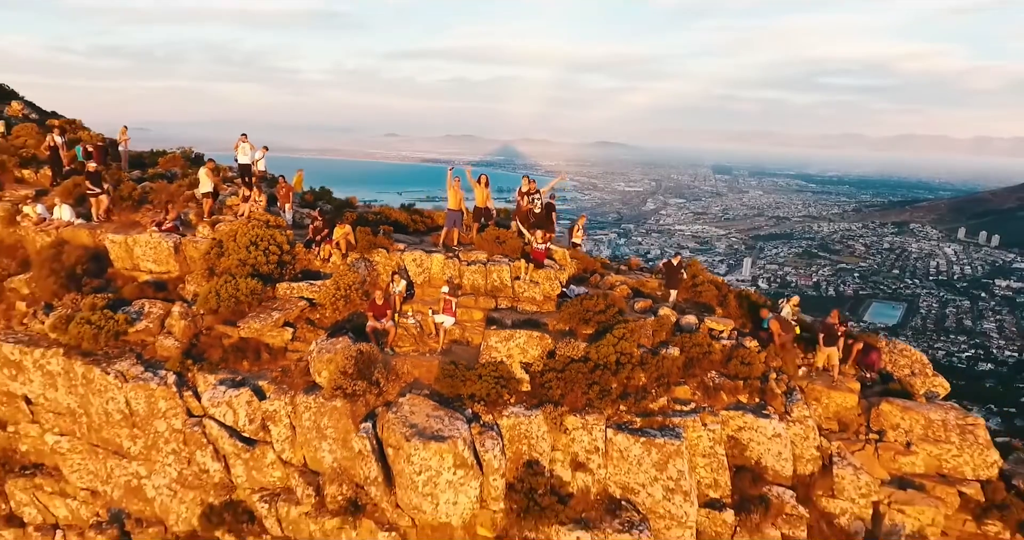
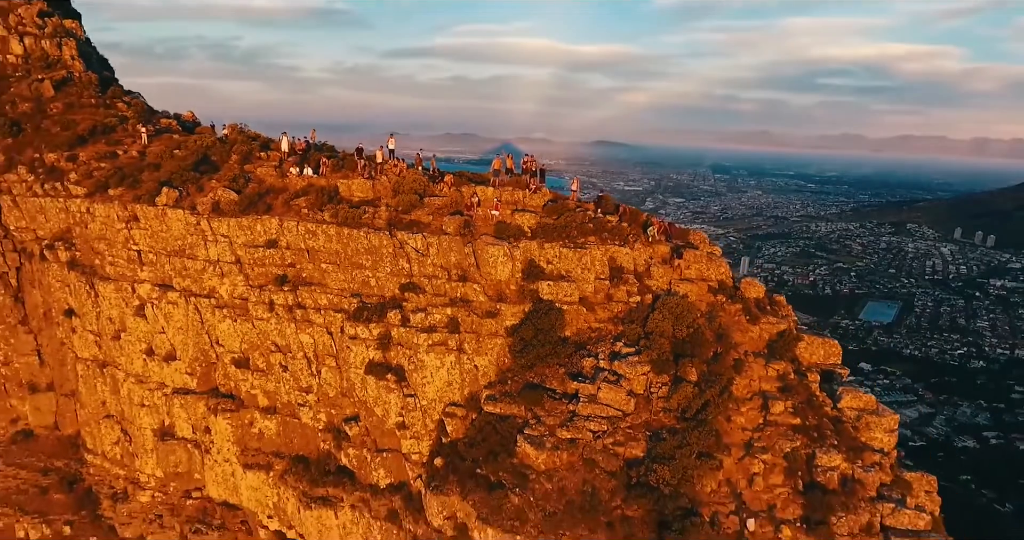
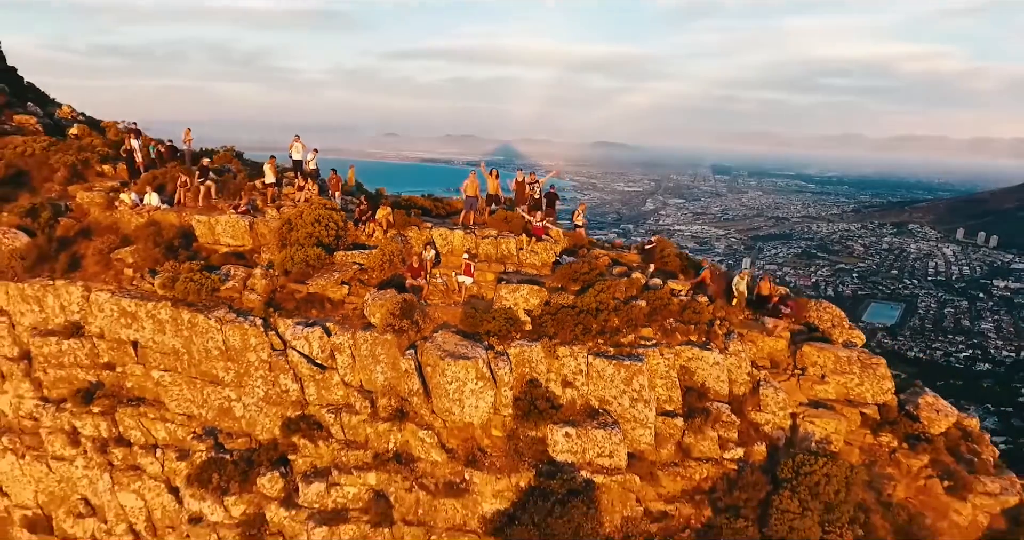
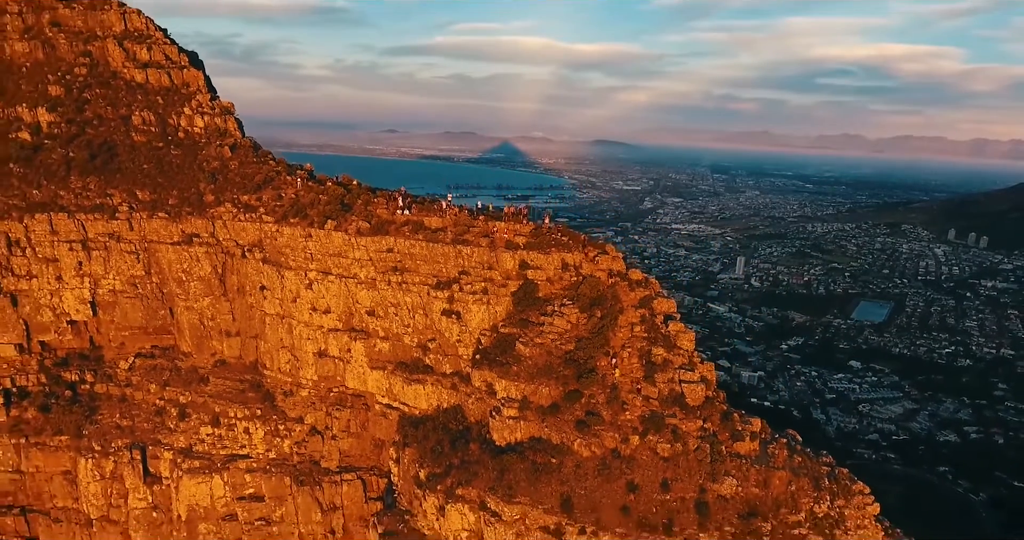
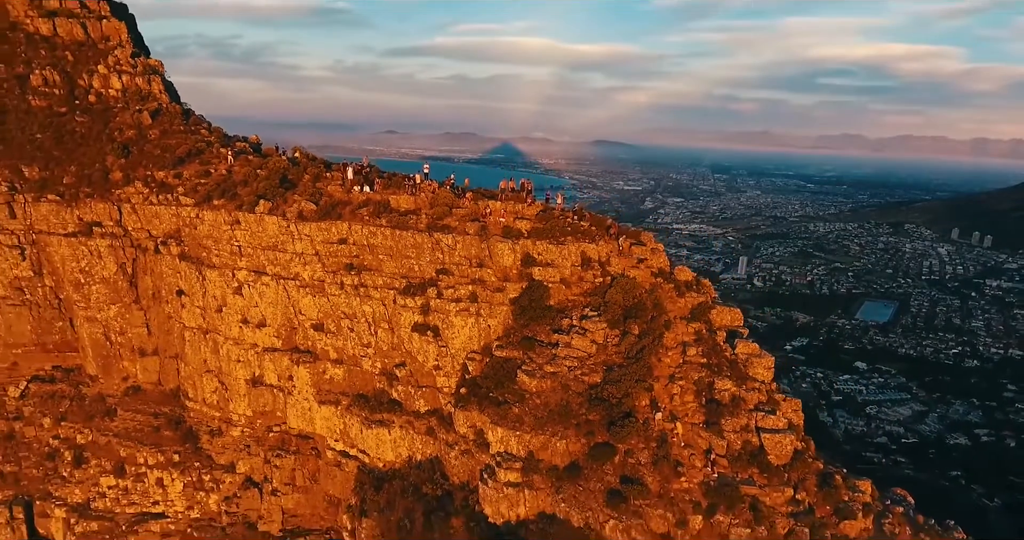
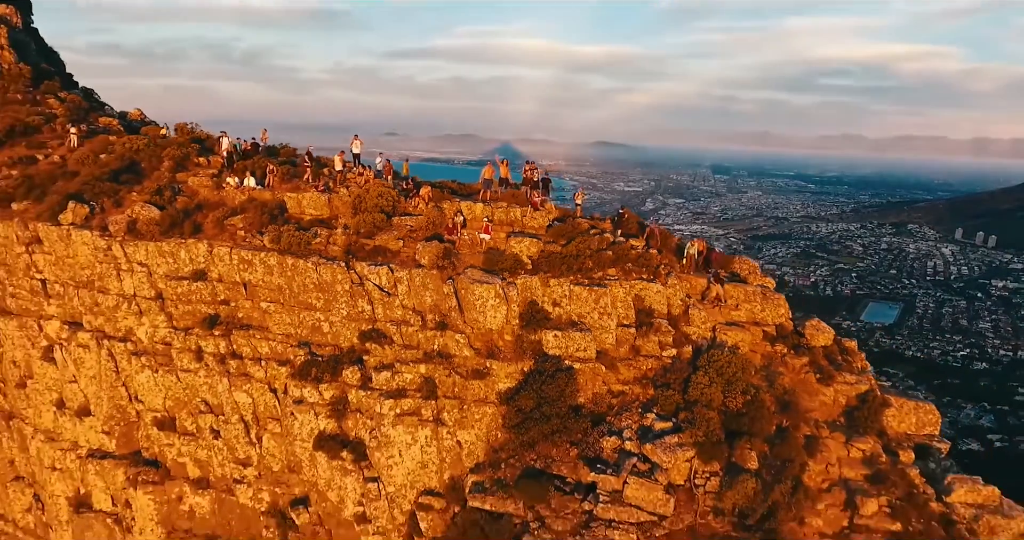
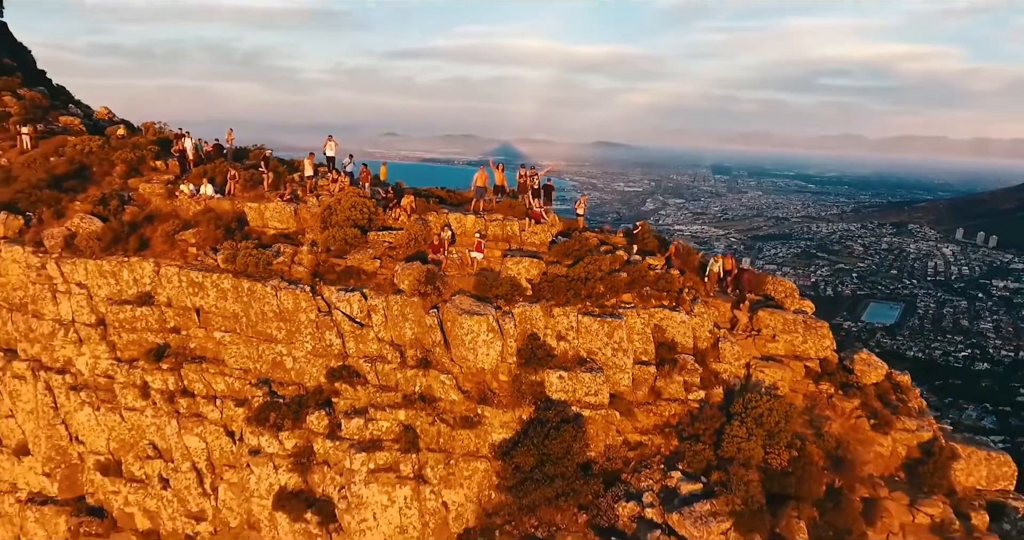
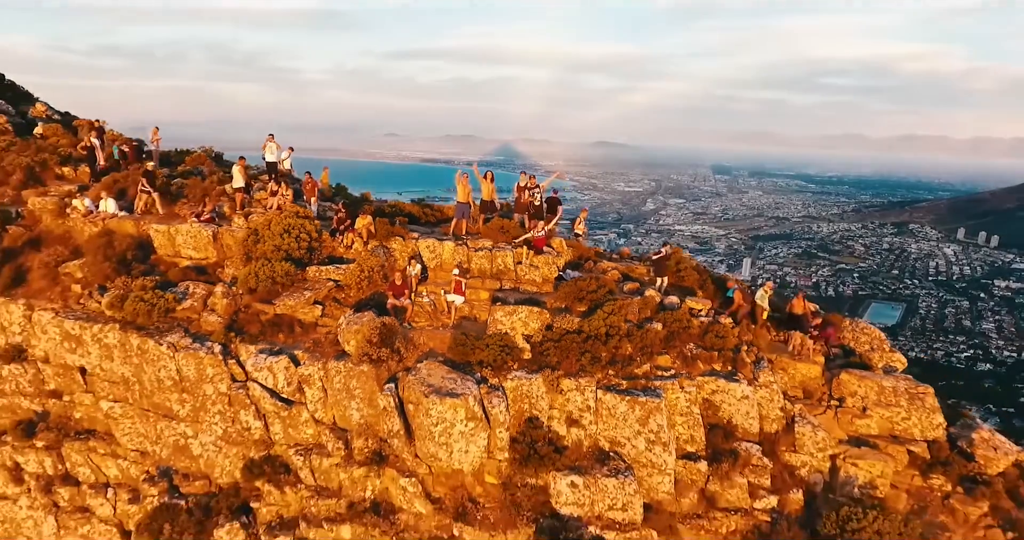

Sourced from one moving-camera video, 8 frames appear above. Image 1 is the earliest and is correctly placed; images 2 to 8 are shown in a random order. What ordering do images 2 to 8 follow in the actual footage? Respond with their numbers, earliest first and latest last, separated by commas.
8, 3, 7, 6, 2, 5, 4
